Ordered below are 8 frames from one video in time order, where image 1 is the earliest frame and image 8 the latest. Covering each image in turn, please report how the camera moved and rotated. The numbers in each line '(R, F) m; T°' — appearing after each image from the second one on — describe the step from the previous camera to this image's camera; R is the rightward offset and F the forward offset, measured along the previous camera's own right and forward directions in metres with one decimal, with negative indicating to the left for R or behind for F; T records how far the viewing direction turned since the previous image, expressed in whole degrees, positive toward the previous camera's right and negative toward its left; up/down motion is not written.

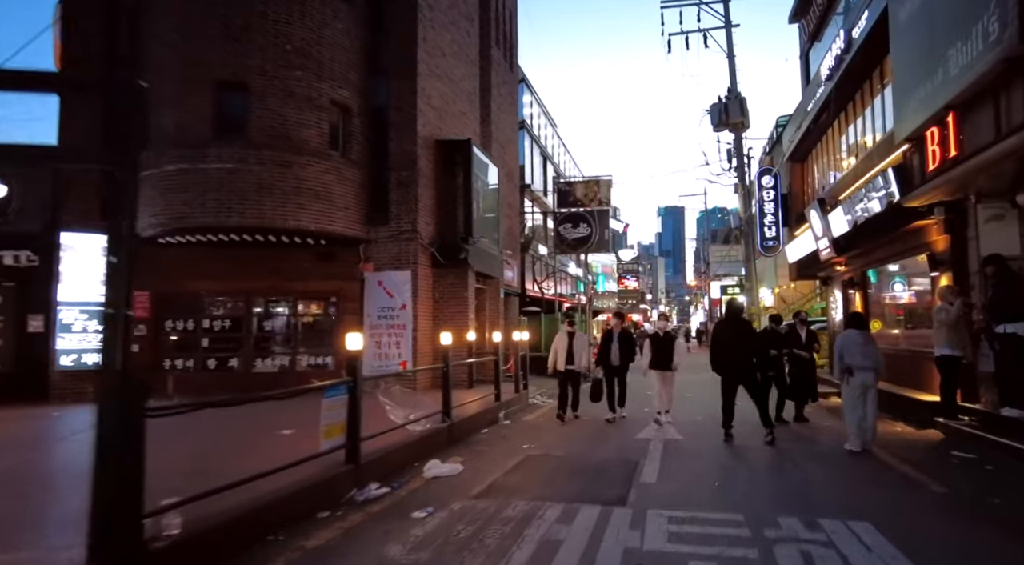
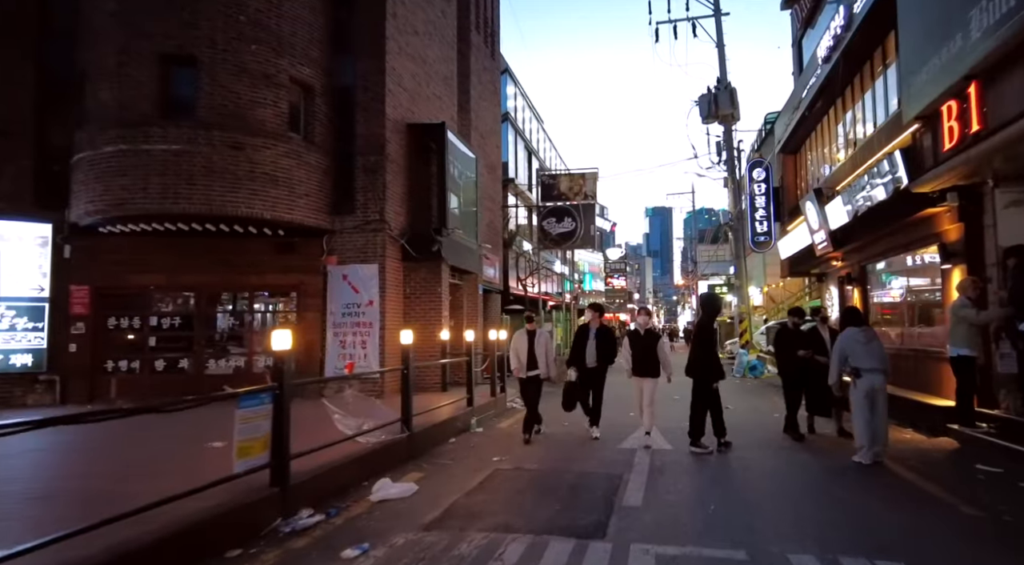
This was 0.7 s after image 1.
(+0.2, +0.9) m; +1°
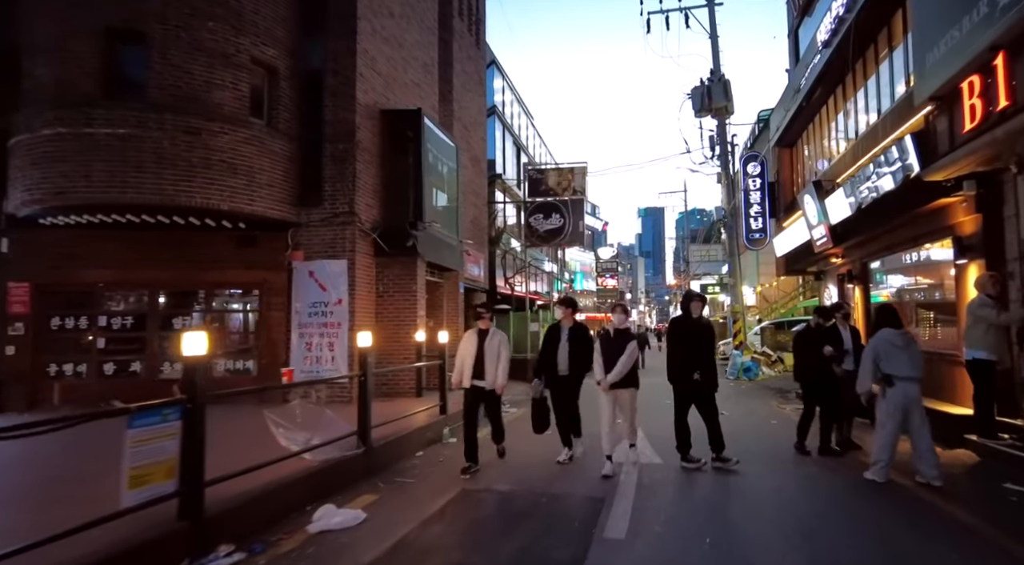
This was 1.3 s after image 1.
(+0.2, +0.8) m; +1°
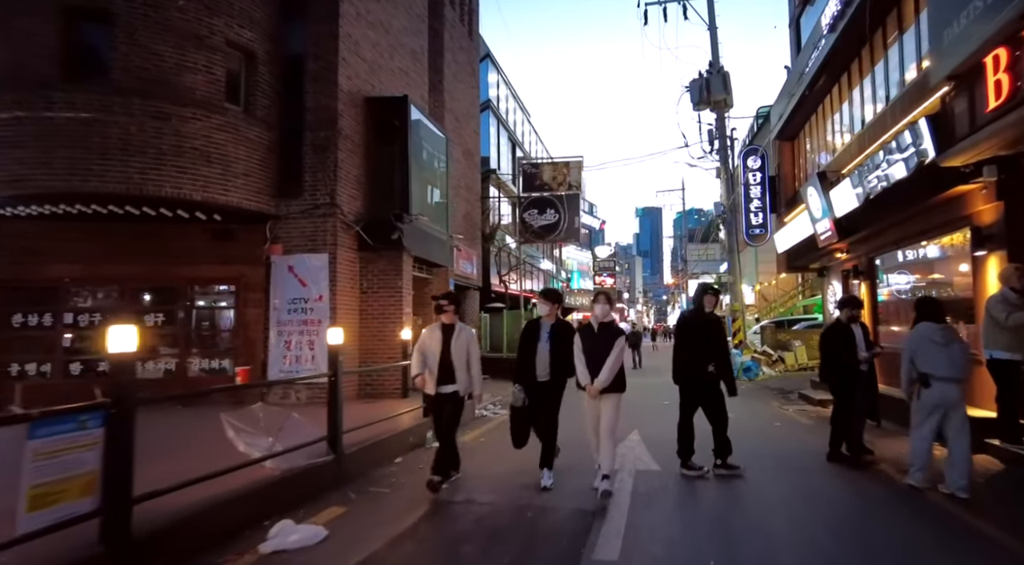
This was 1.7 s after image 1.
(+0.1, +0.6) m; 0°
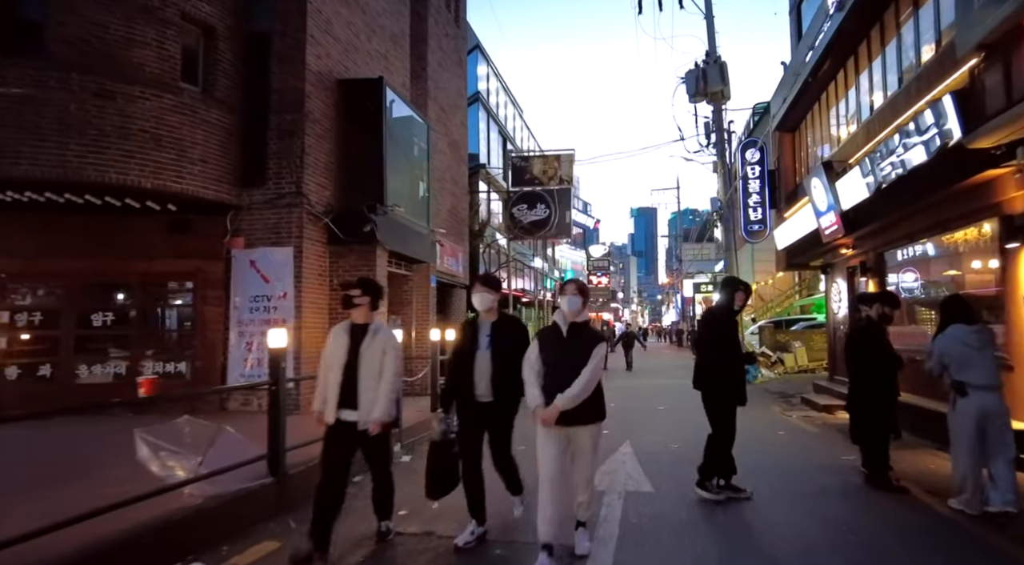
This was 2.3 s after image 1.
(+0.2, +0.8) m; 0°
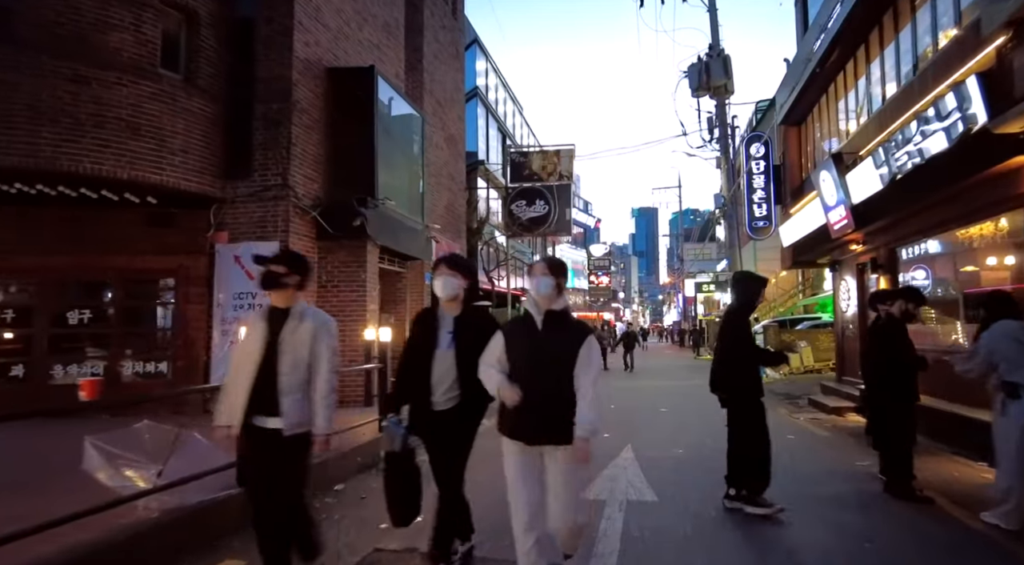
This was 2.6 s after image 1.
(+0.1, +0.4) m; 0°
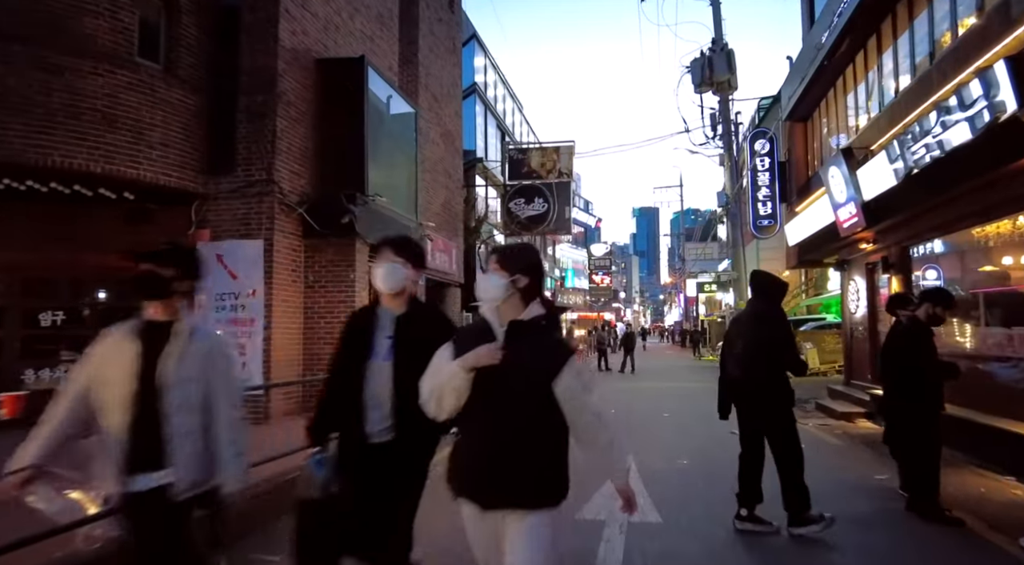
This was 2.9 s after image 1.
(+0.1, +0.4) m; 0°
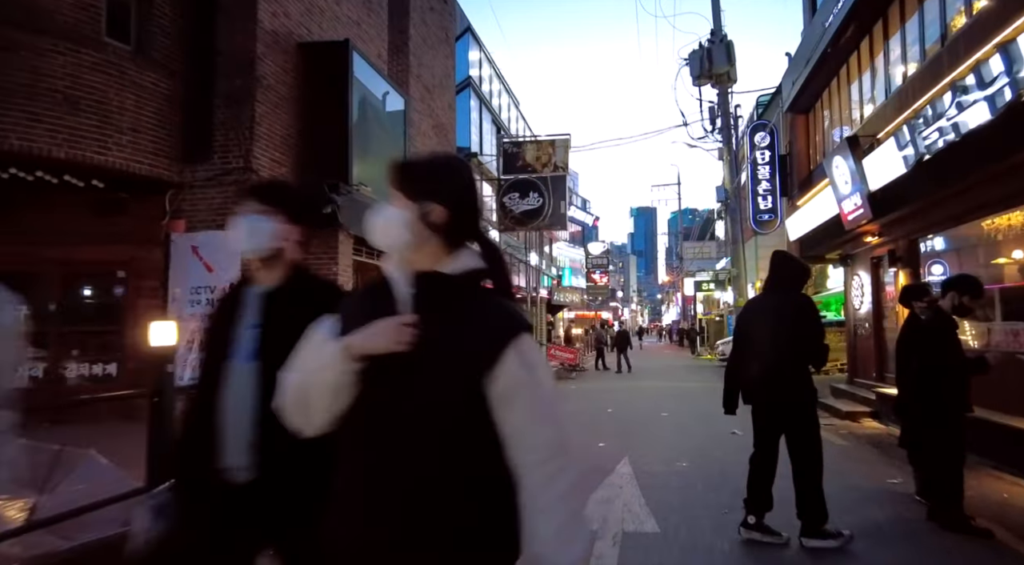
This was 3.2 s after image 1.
(+0.1, +0.4) m; 0°
